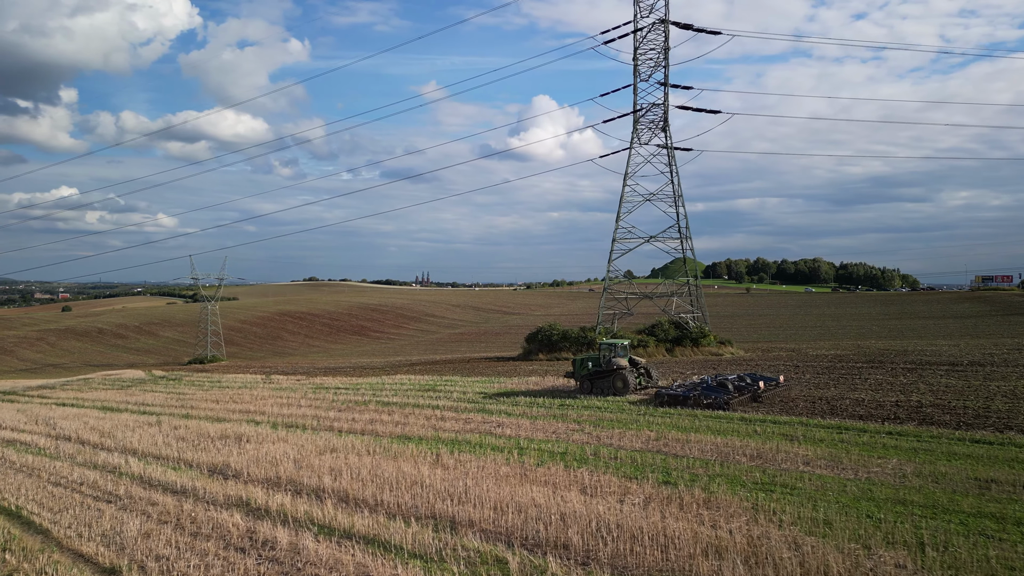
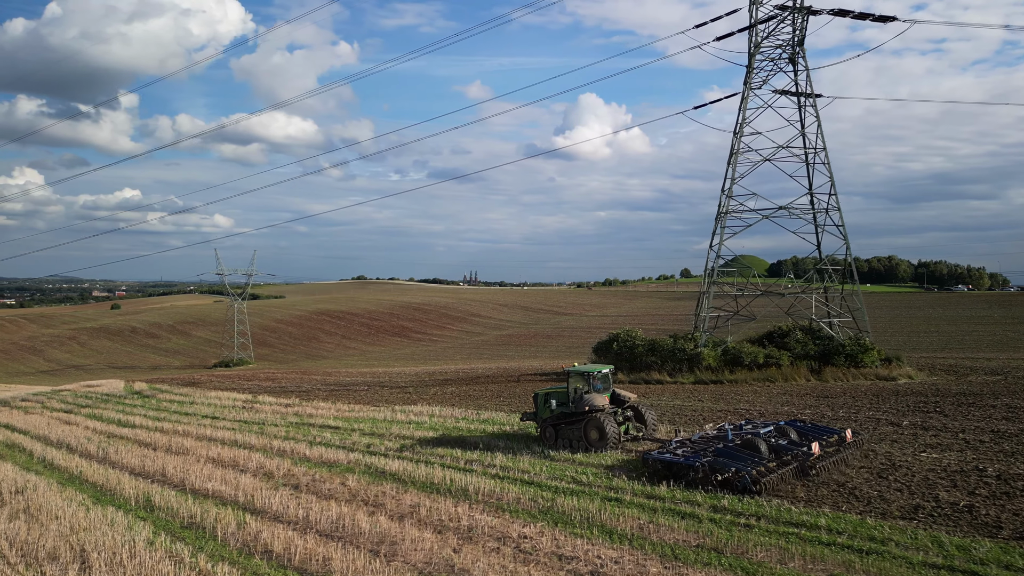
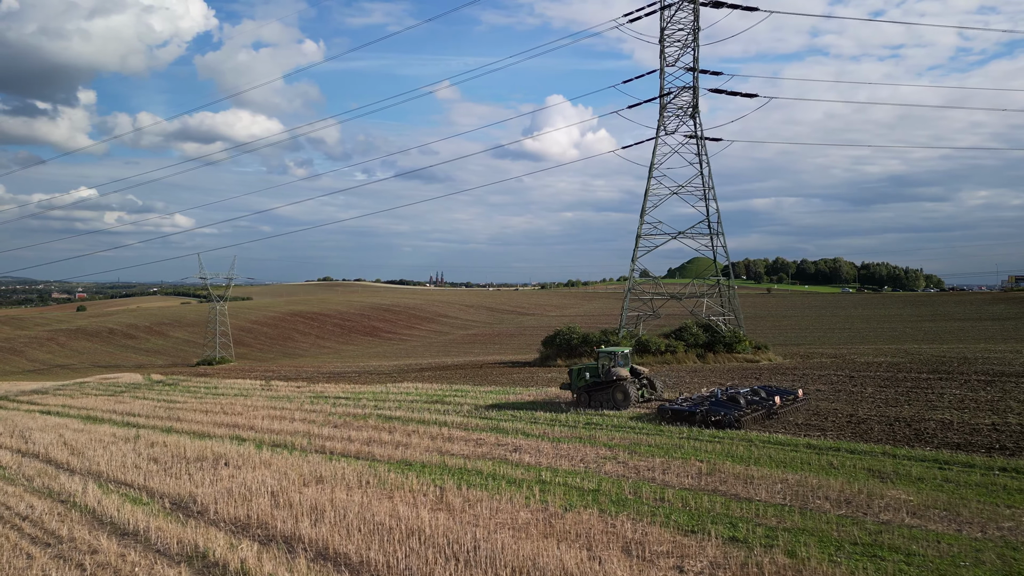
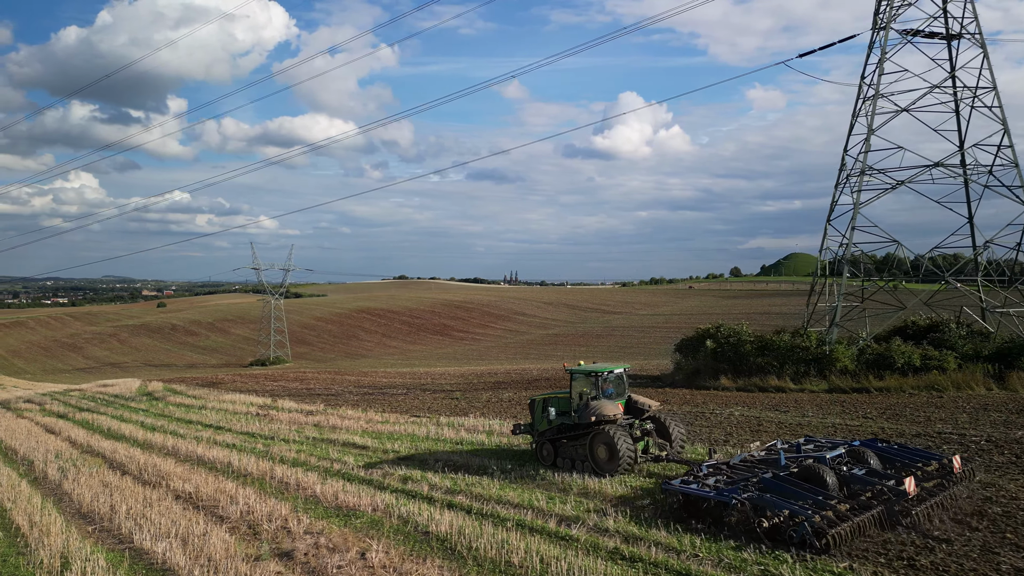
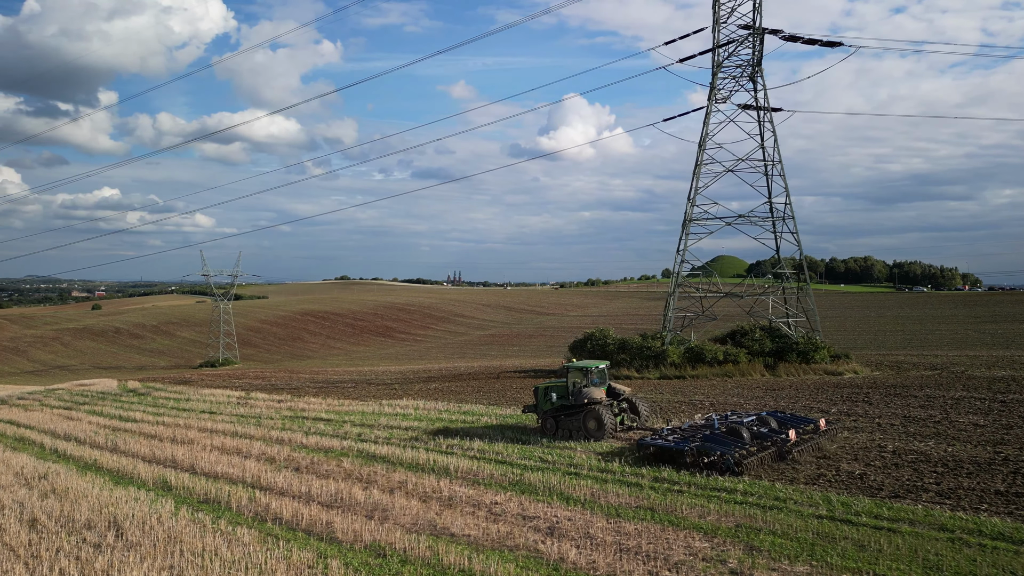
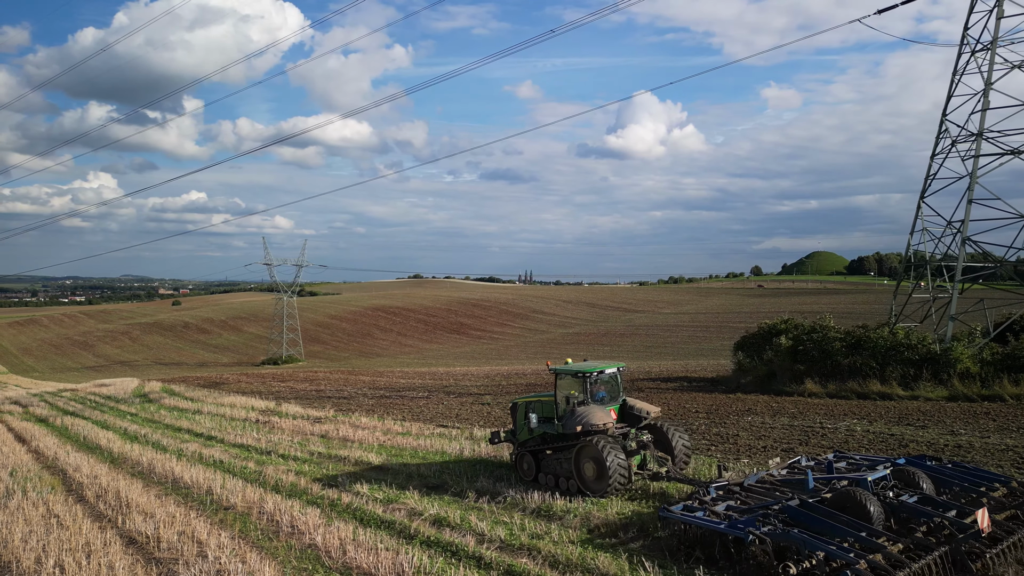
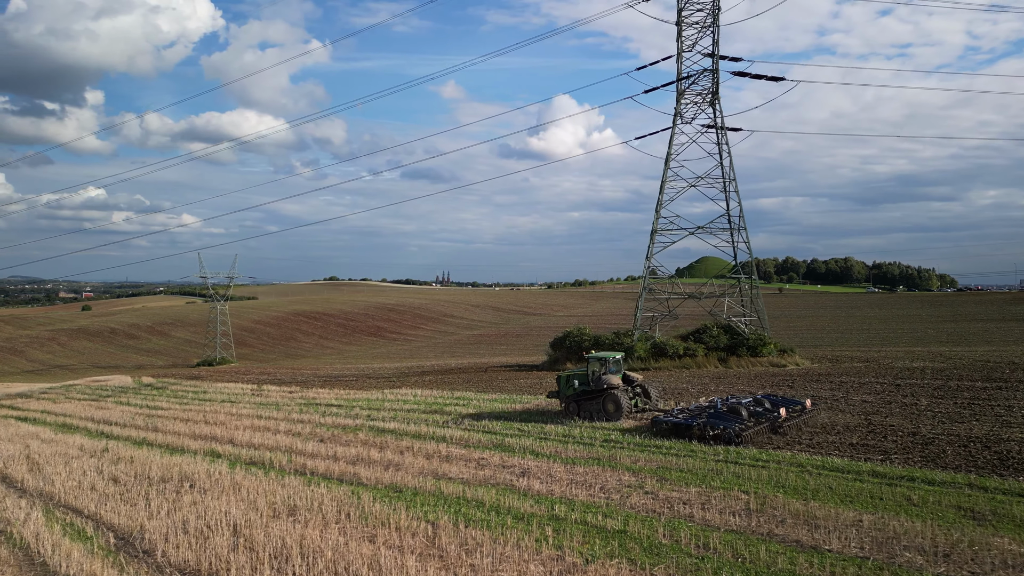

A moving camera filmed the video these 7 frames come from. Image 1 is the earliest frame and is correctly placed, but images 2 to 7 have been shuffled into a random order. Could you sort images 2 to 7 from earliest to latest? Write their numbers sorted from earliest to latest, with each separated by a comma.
3, 7, 5, 2, 4, 6
